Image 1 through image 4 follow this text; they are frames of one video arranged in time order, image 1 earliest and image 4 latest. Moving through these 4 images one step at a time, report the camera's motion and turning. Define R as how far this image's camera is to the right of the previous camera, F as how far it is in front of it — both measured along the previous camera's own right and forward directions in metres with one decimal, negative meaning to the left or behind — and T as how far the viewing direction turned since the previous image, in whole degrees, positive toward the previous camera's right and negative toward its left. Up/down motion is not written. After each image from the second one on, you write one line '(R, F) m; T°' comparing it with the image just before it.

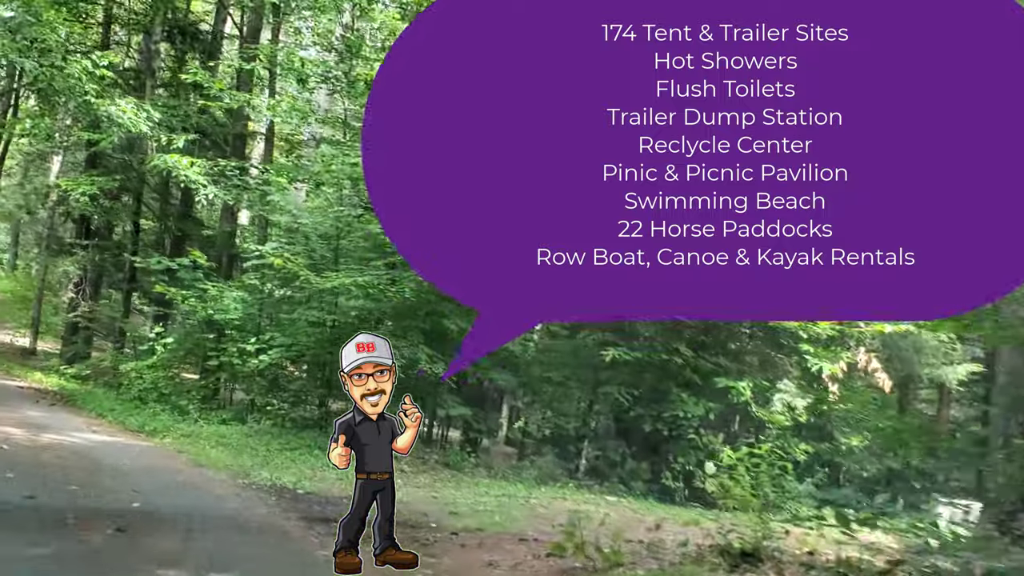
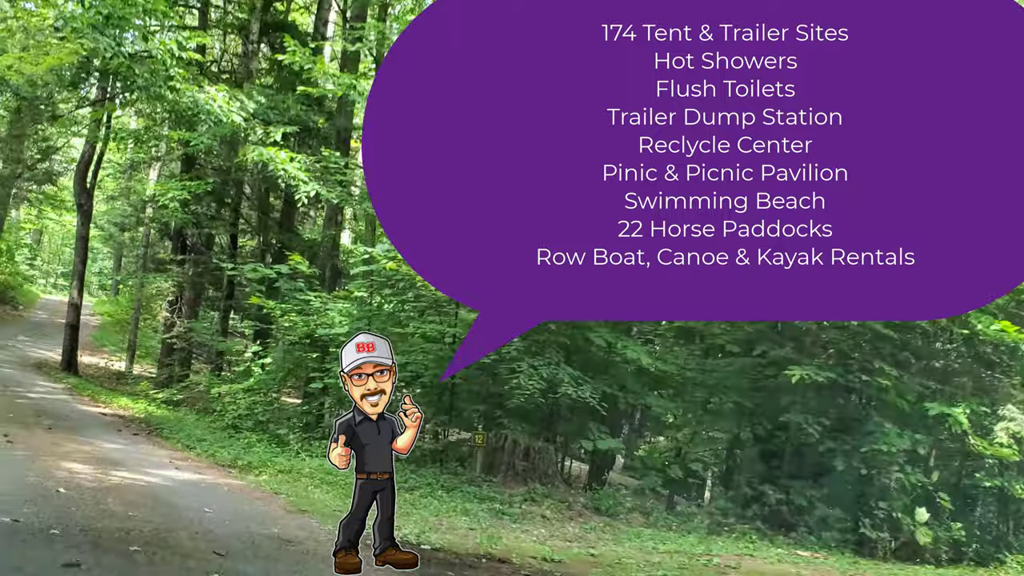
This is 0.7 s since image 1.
(-0.3, +1.5) m; -4°
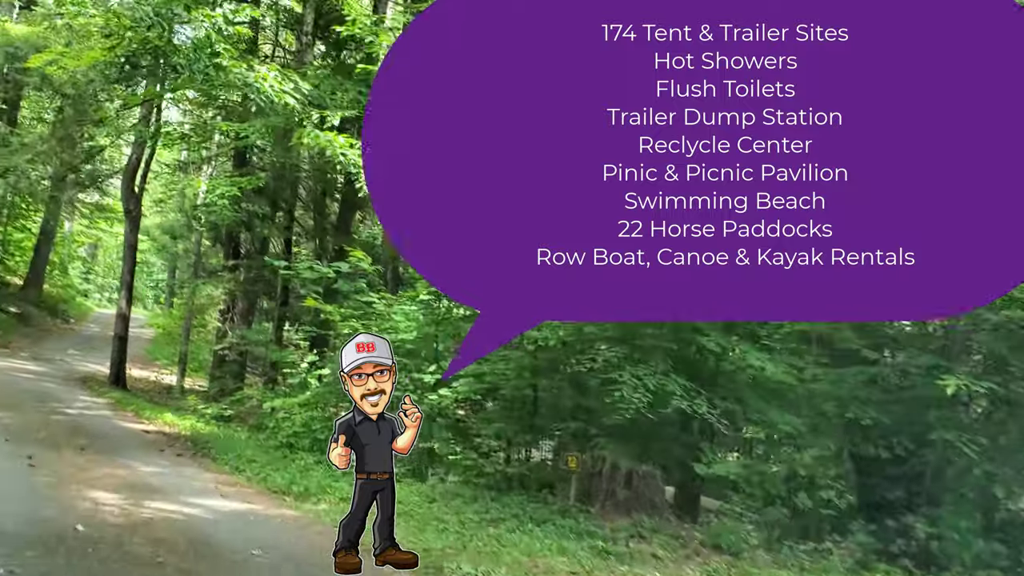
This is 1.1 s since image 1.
(-0.2, +1.0) m; -2°
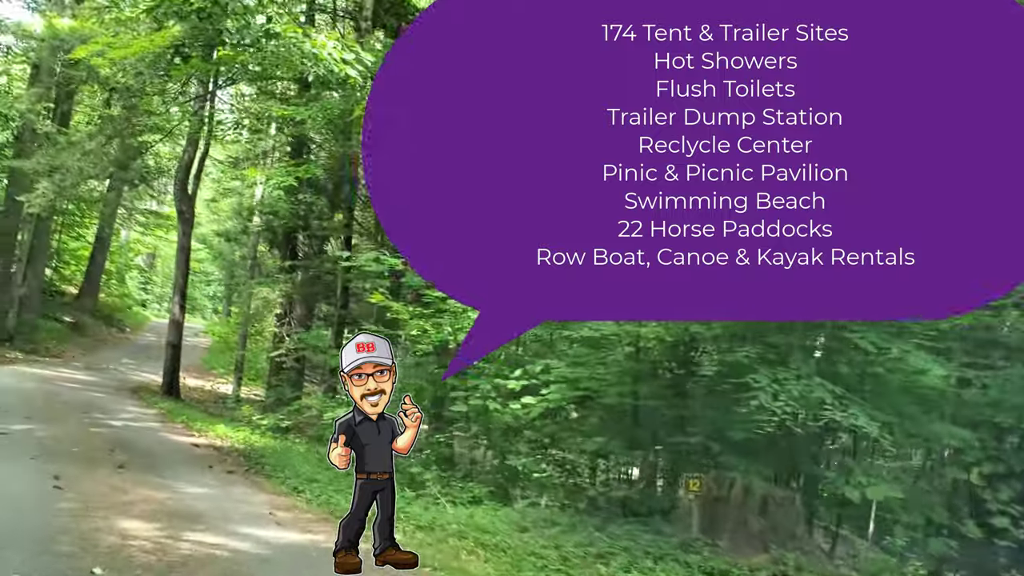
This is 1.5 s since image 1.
(-0.2, +1.0) m; -2°
